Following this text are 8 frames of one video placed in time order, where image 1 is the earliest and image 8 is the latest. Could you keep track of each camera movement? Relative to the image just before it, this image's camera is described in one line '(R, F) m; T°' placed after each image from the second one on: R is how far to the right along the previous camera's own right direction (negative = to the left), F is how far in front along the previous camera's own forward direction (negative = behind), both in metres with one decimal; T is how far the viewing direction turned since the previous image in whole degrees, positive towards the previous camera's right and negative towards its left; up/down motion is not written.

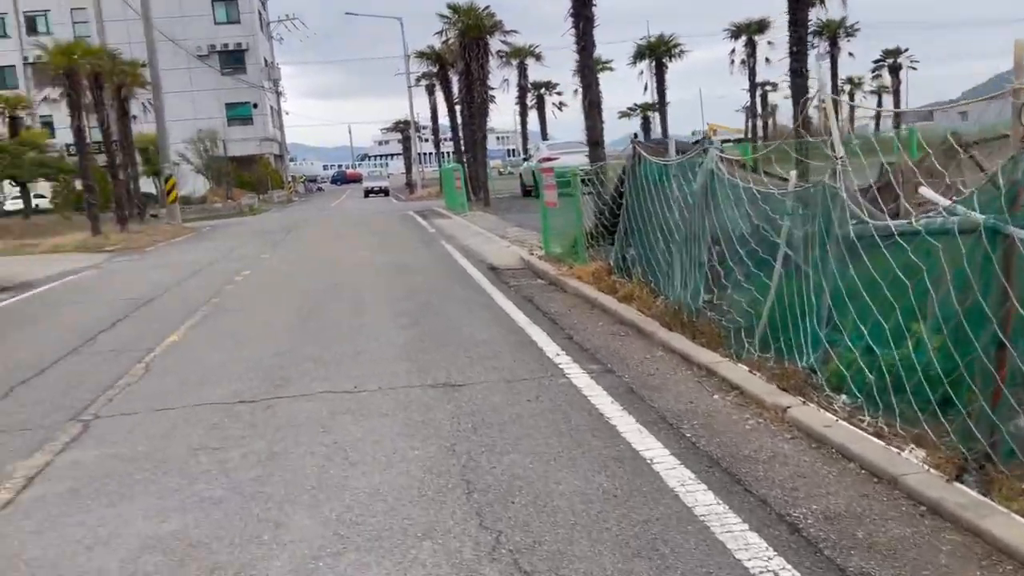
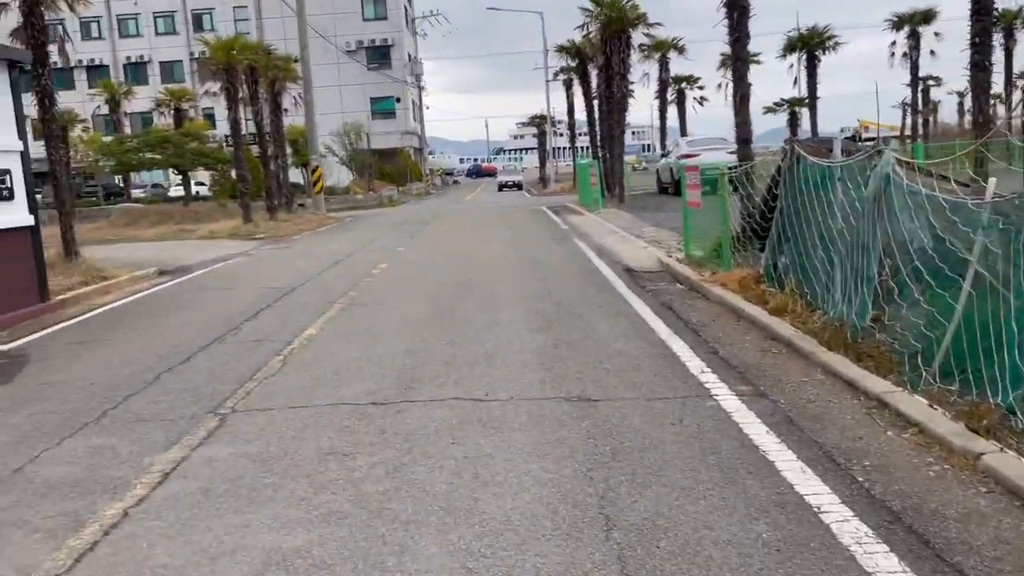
(-0.1, +0.4) m; -9°
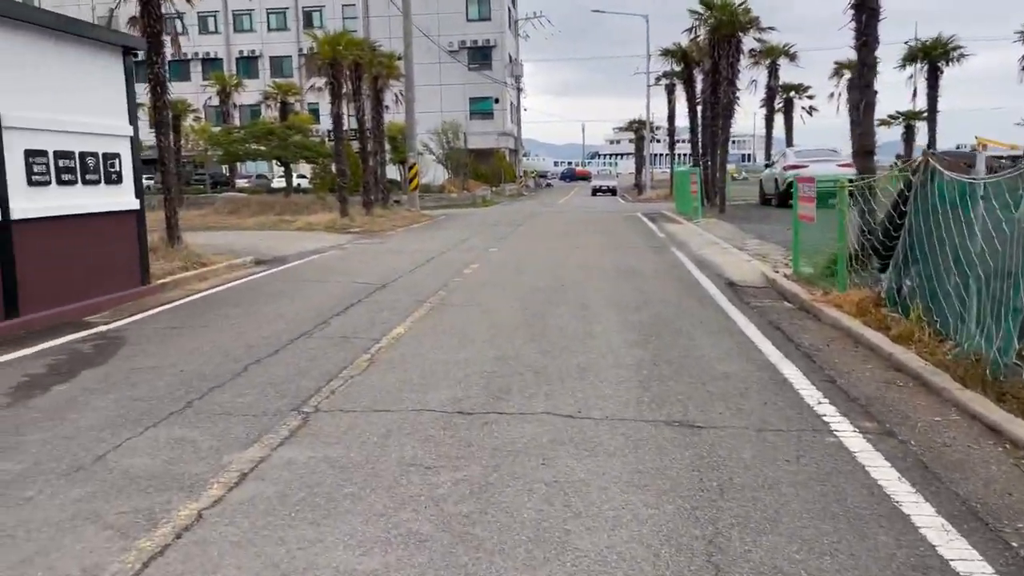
(-0.1, +0.4) m; -6°
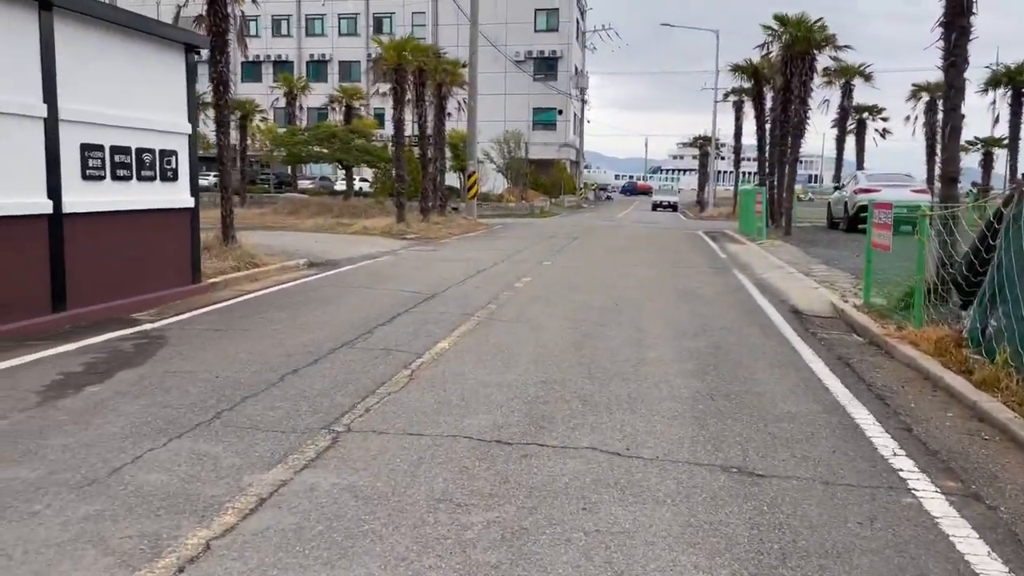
(0.0, +0.4) m; -4°
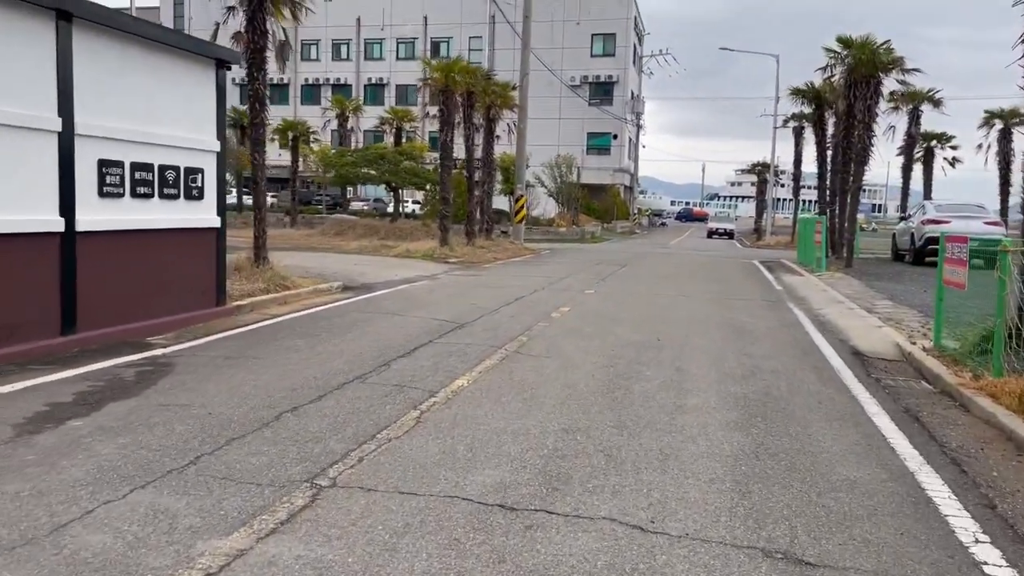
(+0.2, +0.7) m; -4°
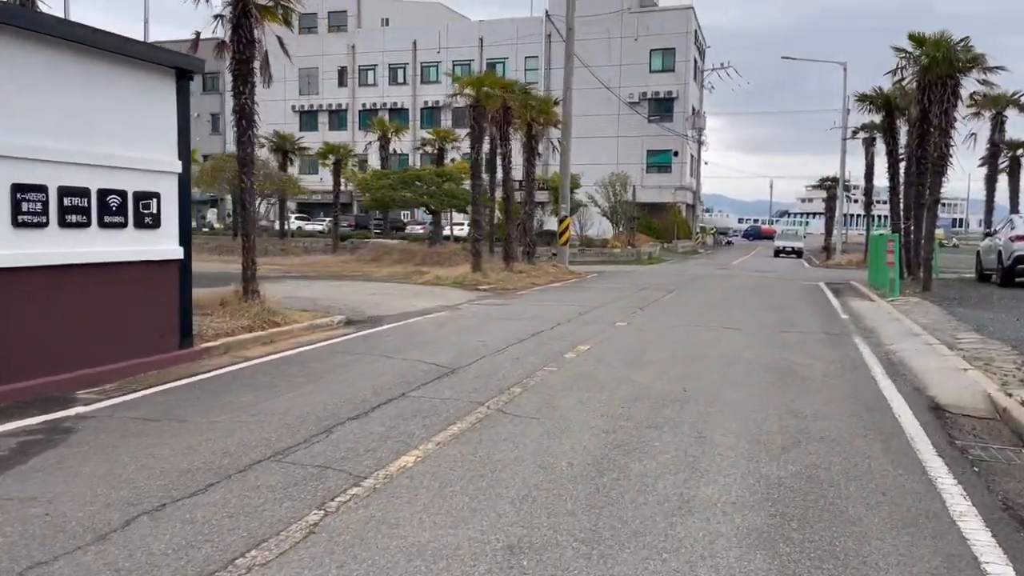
(+0.8, +1.8) m; -5°
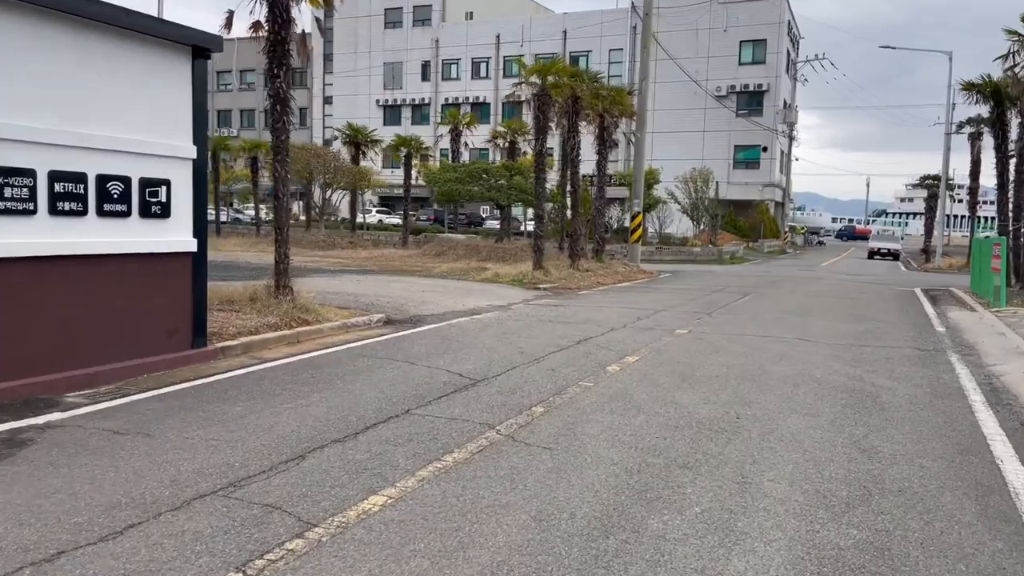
(+0.5, +1.1) m; -6°
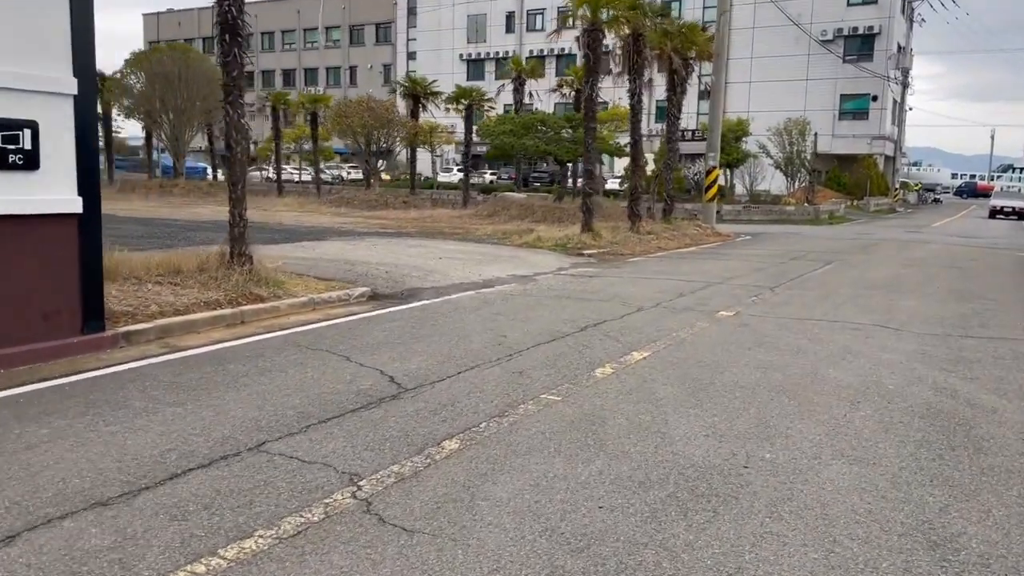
(+1.2, +2.4) m; -7°
